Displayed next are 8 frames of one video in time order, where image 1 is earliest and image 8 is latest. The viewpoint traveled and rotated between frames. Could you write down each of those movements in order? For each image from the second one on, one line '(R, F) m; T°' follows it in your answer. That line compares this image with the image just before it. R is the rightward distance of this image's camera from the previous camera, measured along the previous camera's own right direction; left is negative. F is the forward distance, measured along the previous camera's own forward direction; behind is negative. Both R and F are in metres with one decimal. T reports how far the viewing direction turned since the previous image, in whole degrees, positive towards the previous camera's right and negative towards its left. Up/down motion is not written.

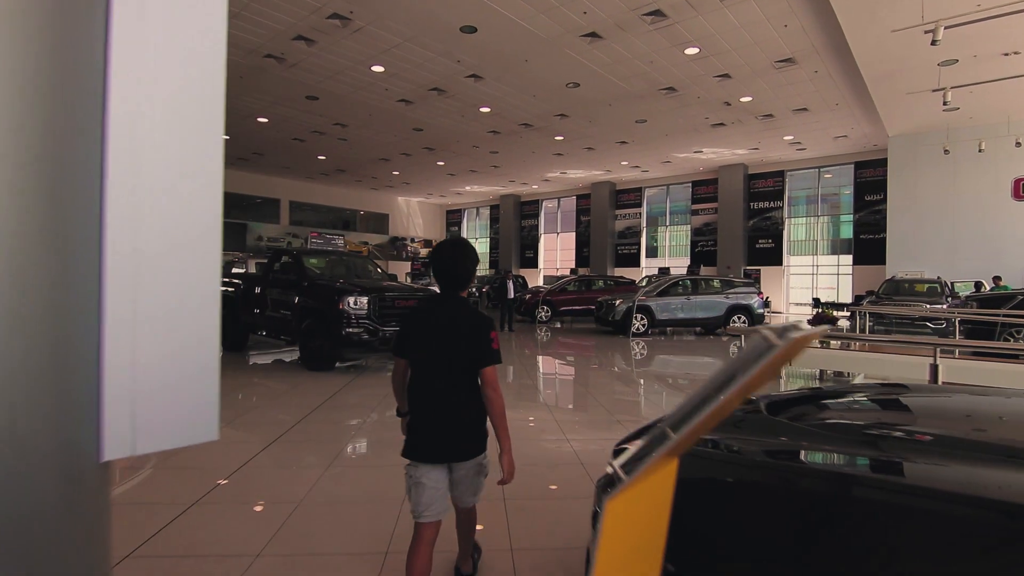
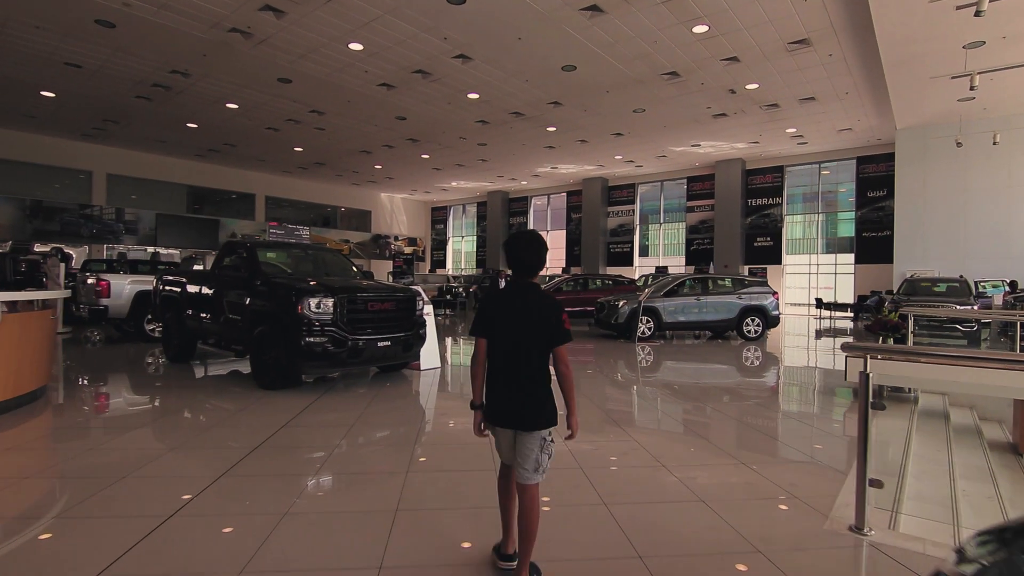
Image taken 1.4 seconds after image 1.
(-0.1, +0.9) m; +2°
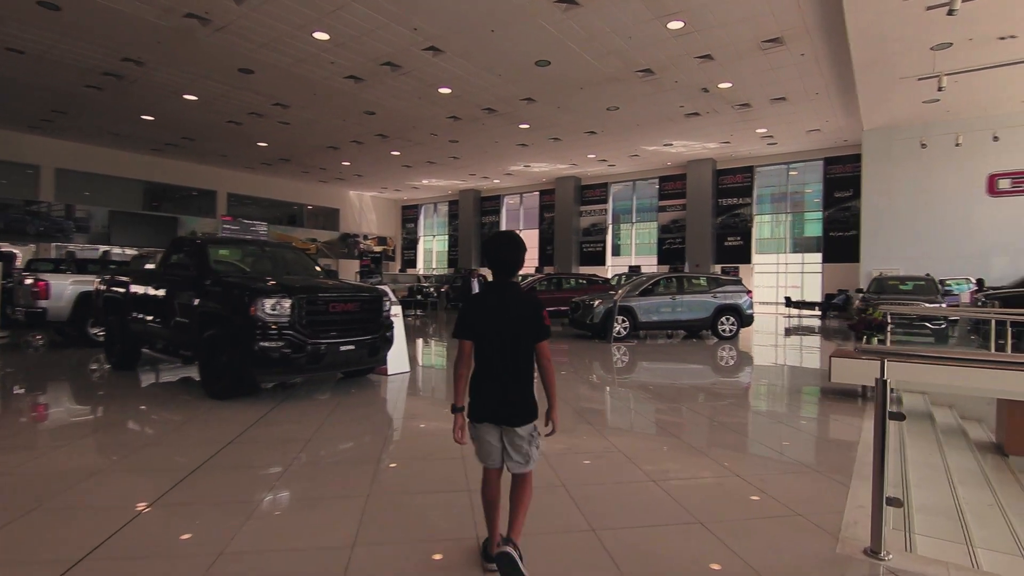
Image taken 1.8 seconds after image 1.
(0.0, +0.3) m; +3°
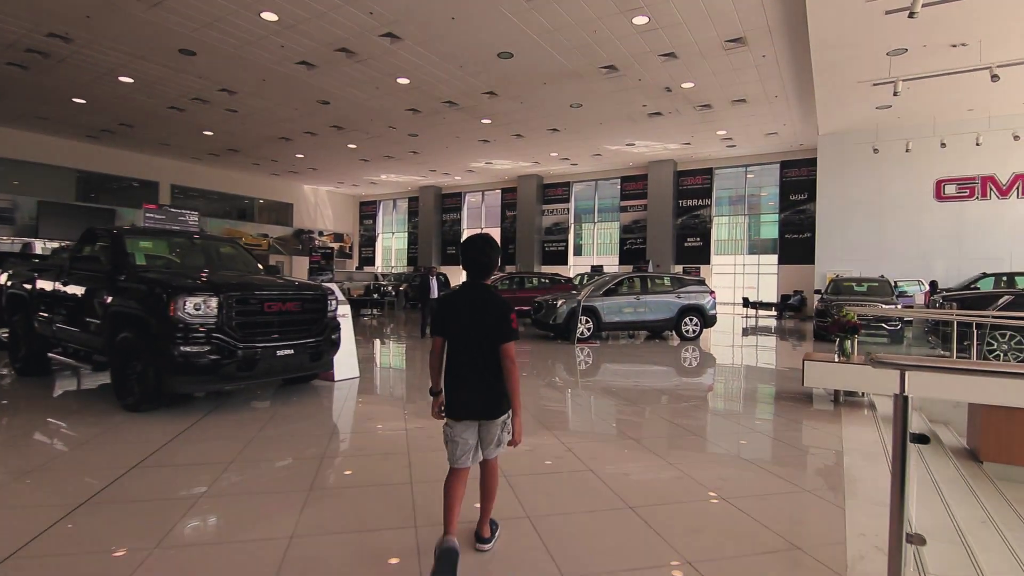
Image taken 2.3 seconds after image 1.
(0.0, +0.3) m; +4°
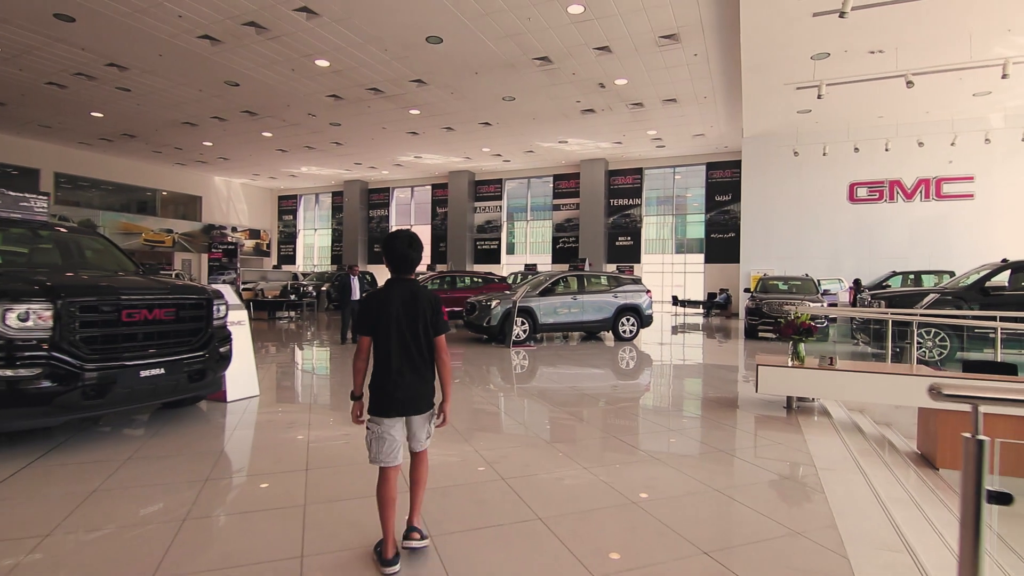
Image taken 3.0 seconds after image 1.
(0.0, +0.5) m; +7°
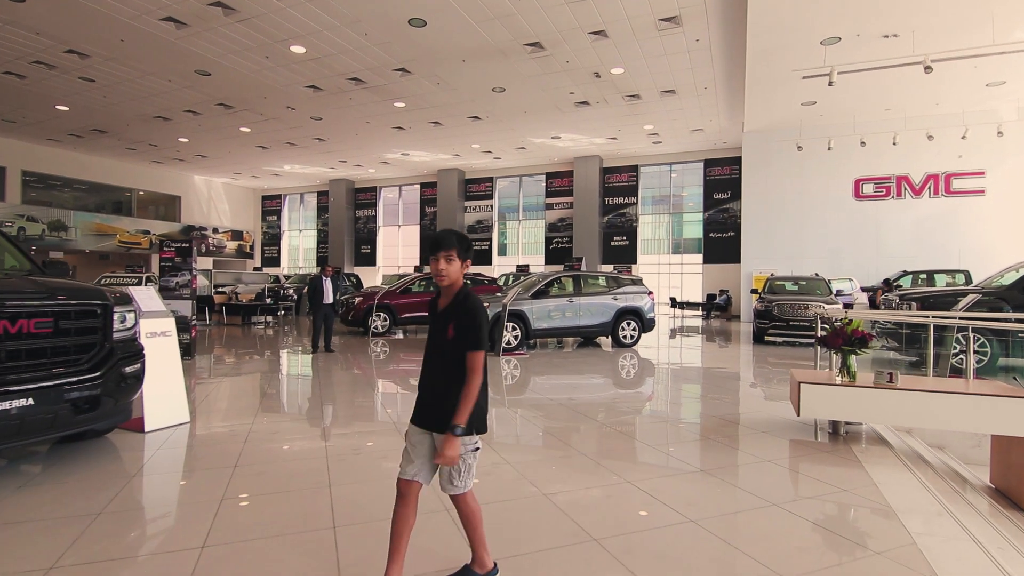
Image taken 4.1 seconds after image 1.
(0.0, +0.7) m; +1°
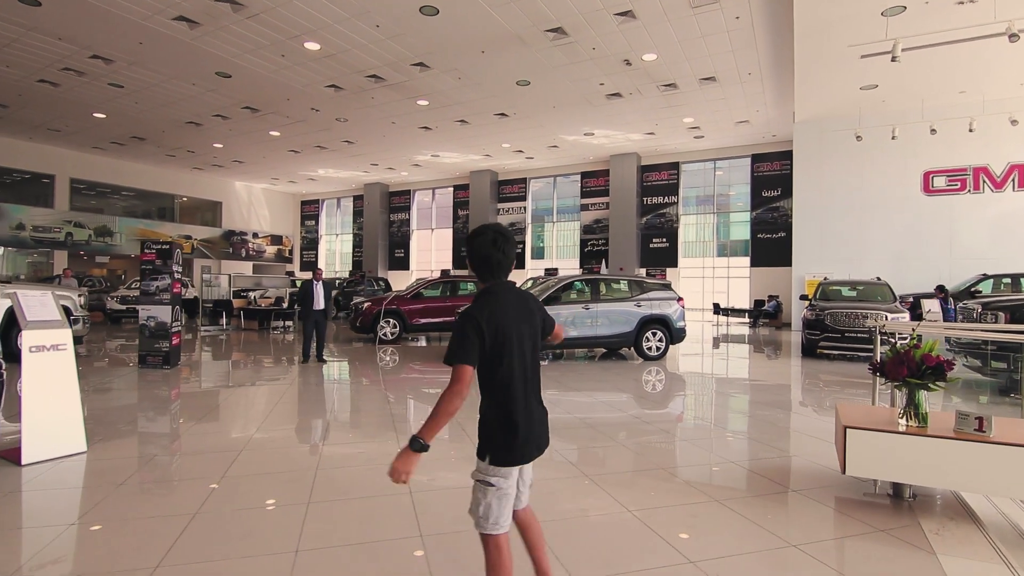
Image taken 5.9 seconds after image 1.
(+0.5, +0.7) m; -5°
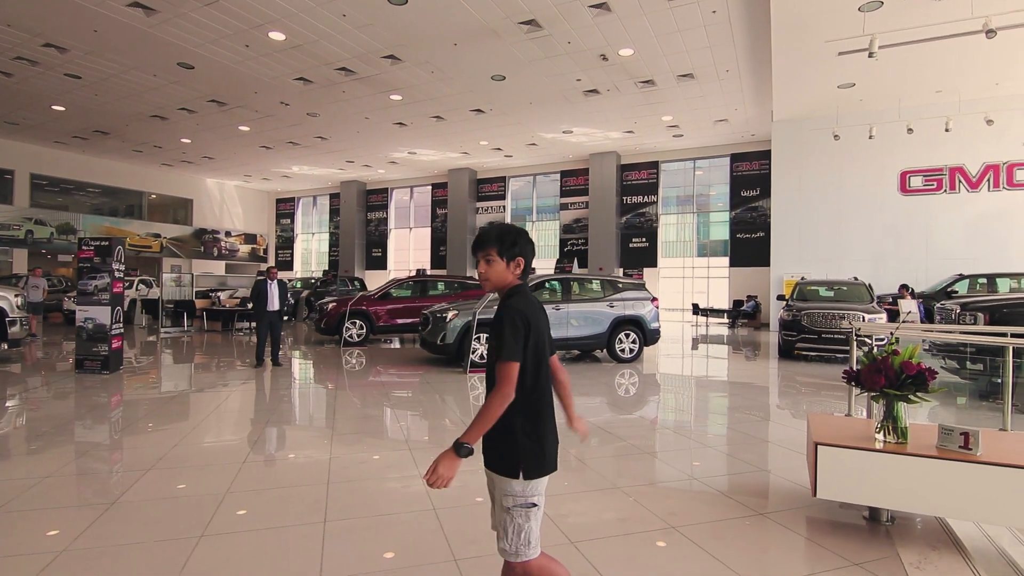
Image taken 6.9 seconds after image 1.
(+0.2, +0.3) m; +2°
